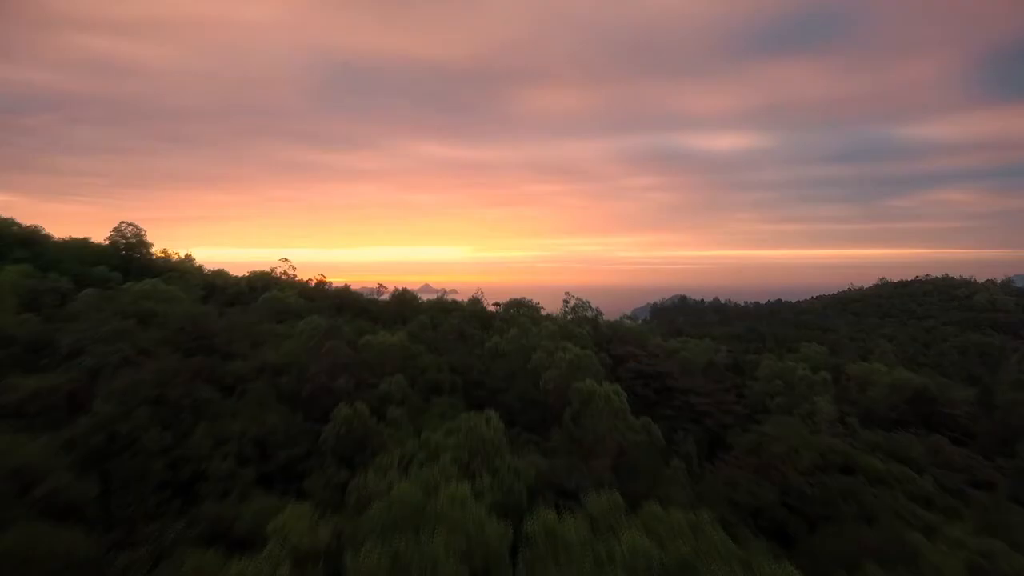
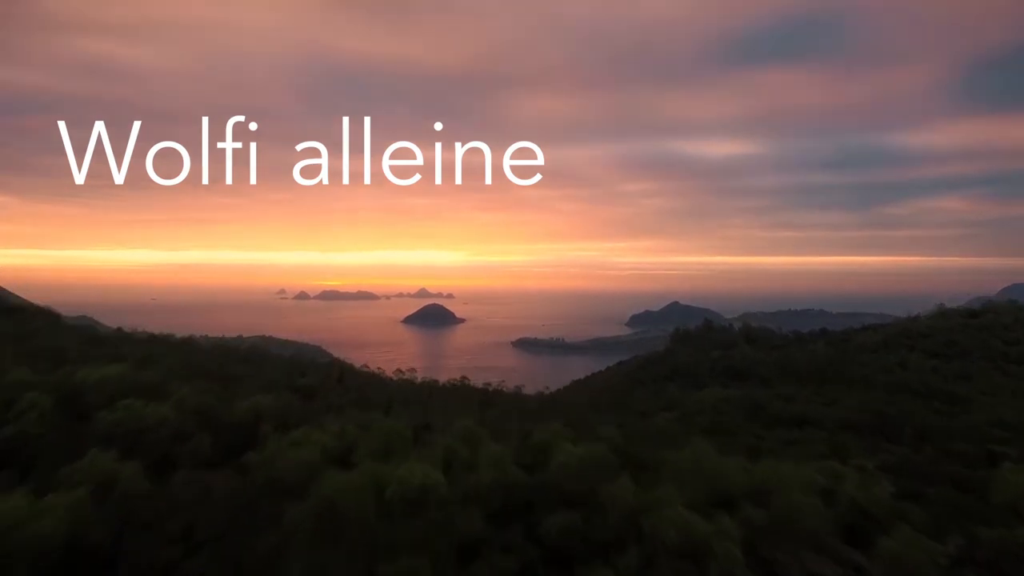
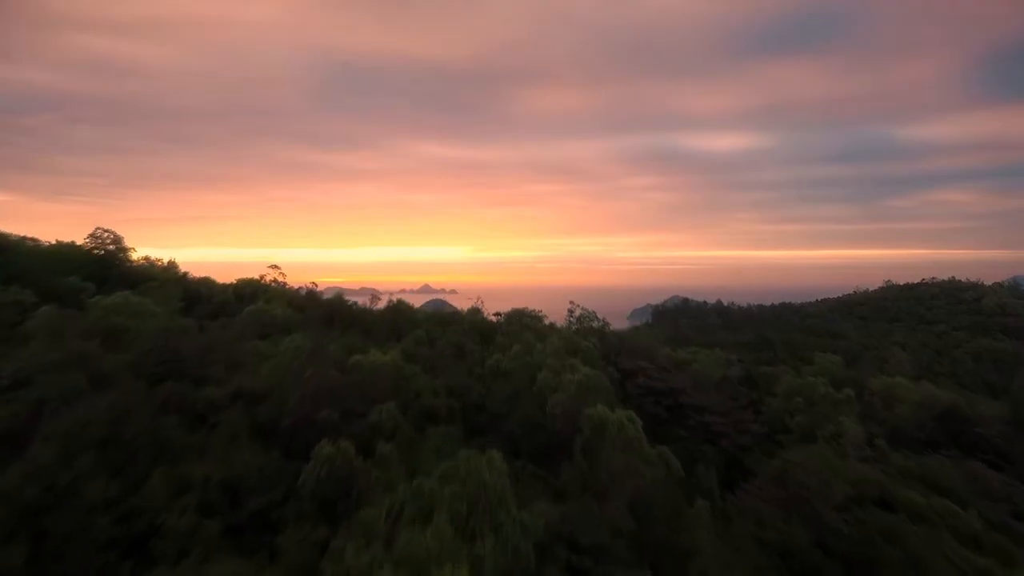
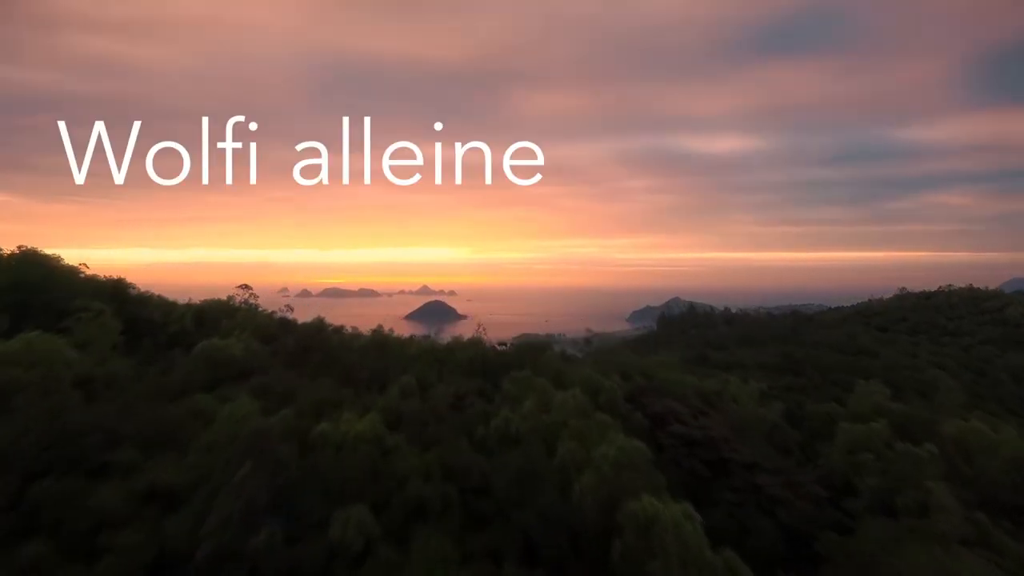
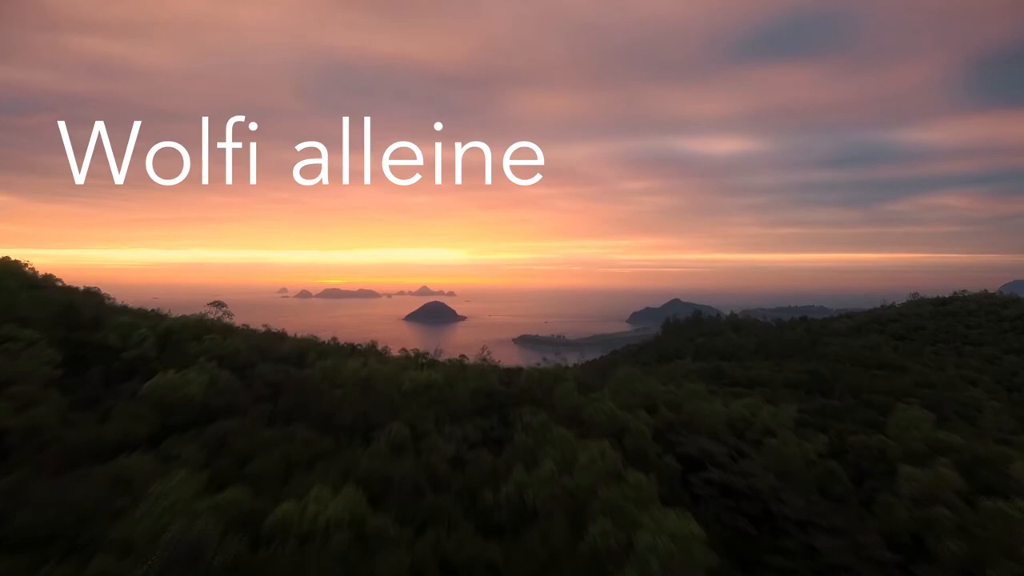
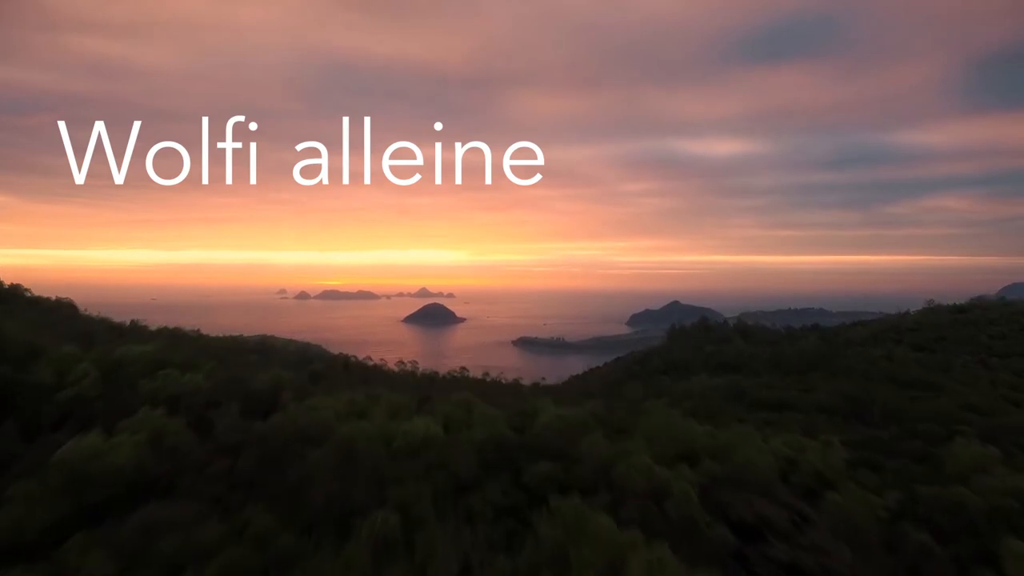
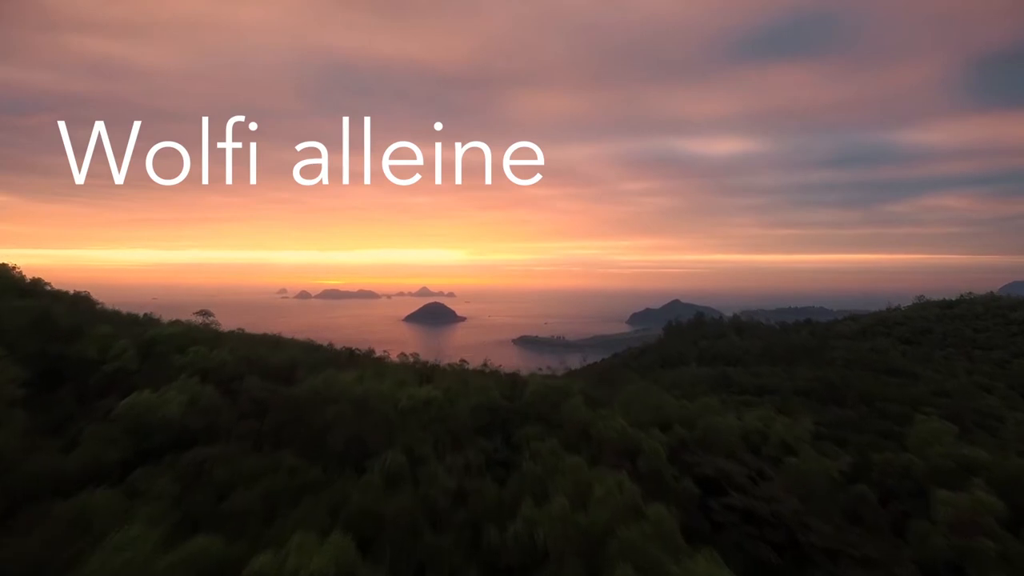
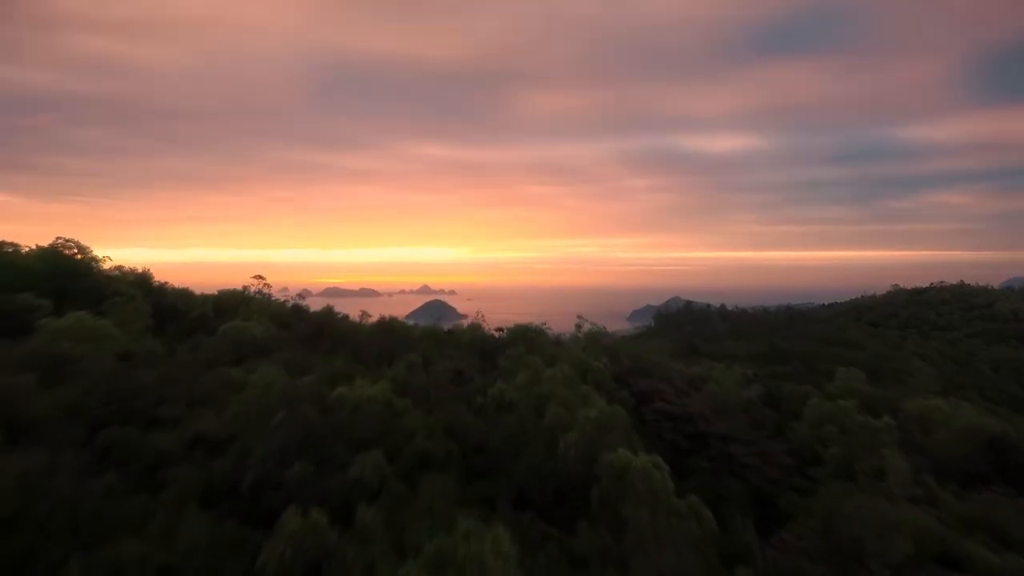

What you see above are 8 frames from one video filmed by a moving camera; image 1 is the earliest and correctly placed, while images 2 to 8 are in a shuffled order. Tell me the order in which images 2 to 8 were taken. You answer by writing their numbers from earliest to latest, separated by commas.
3, 8, 4, 5, 7, 6, 2
